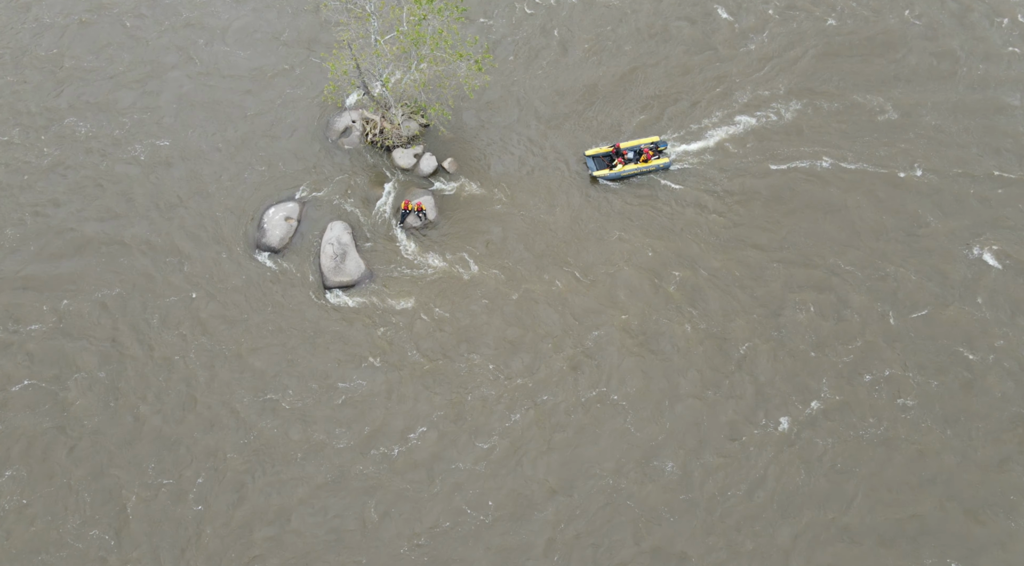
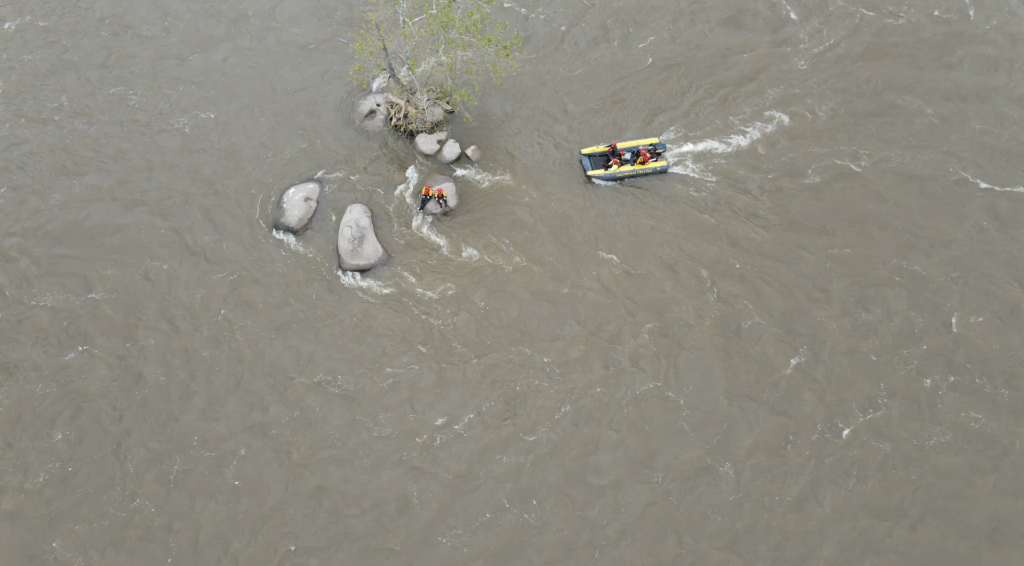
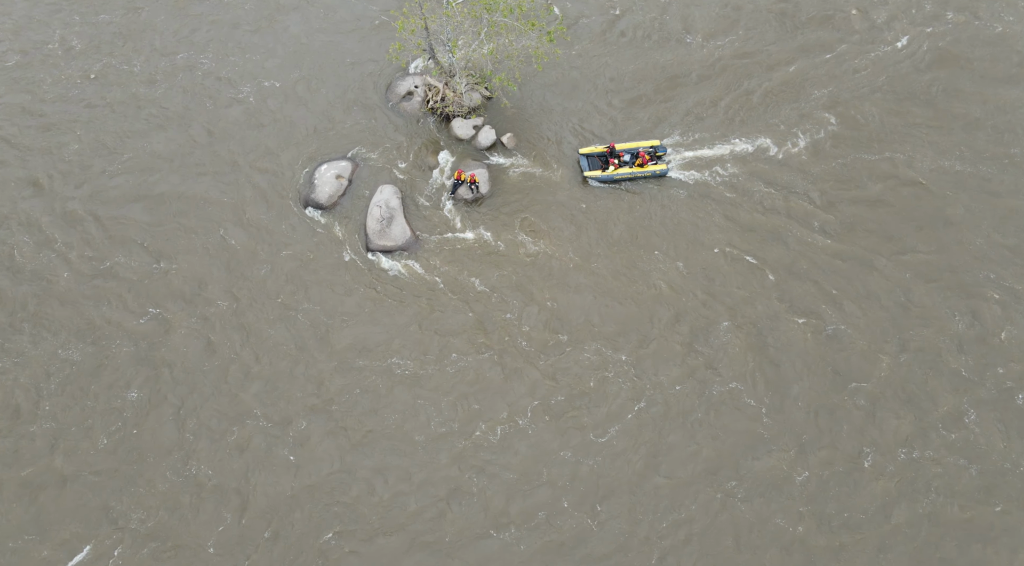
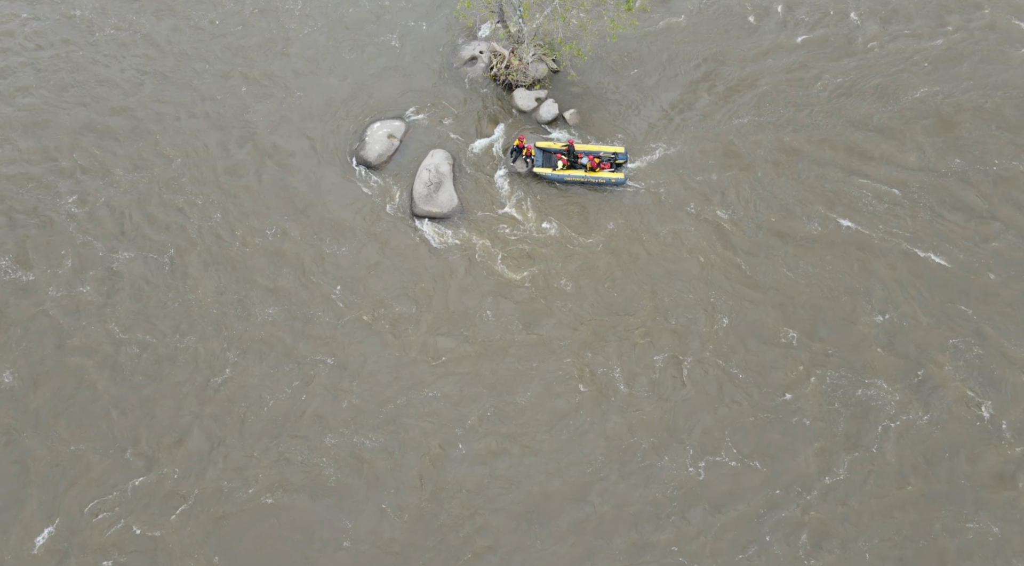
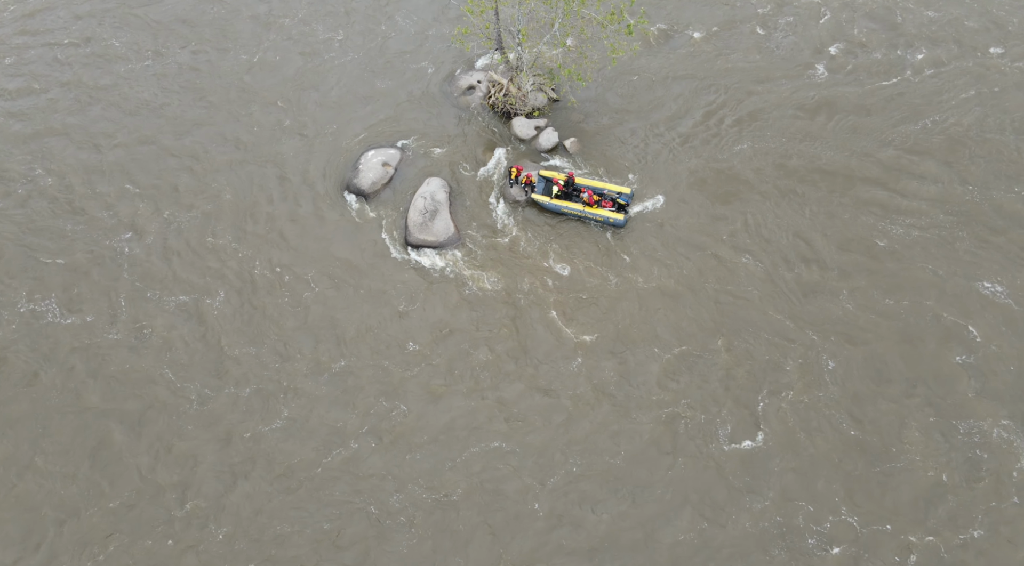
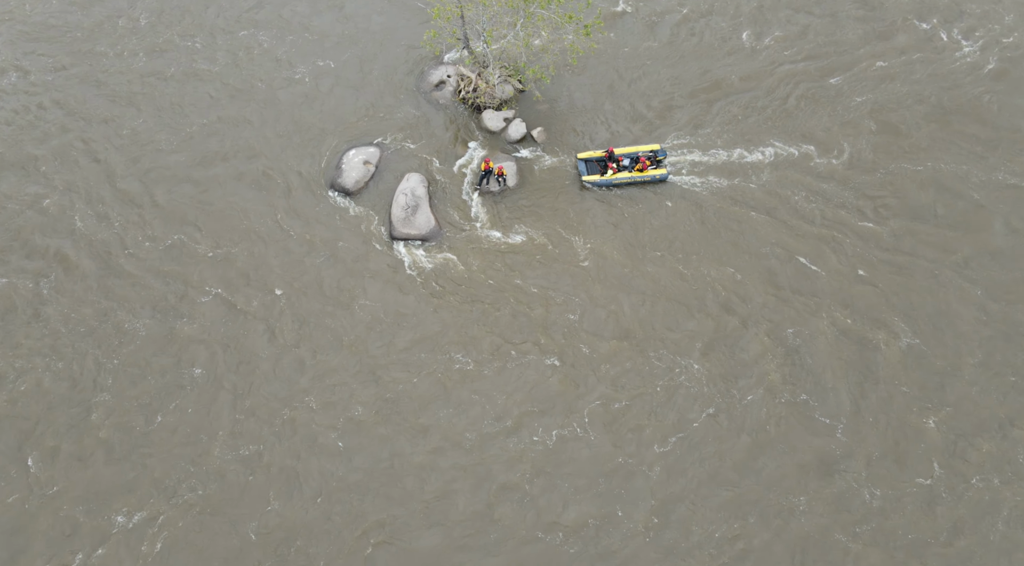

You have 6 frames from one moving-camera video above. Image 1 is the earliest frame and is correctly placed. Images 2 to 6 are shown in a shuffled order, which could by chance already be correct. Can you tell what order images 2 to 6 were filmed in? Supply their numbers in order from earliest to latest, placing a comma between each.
2, 3, 6, 4, 5
